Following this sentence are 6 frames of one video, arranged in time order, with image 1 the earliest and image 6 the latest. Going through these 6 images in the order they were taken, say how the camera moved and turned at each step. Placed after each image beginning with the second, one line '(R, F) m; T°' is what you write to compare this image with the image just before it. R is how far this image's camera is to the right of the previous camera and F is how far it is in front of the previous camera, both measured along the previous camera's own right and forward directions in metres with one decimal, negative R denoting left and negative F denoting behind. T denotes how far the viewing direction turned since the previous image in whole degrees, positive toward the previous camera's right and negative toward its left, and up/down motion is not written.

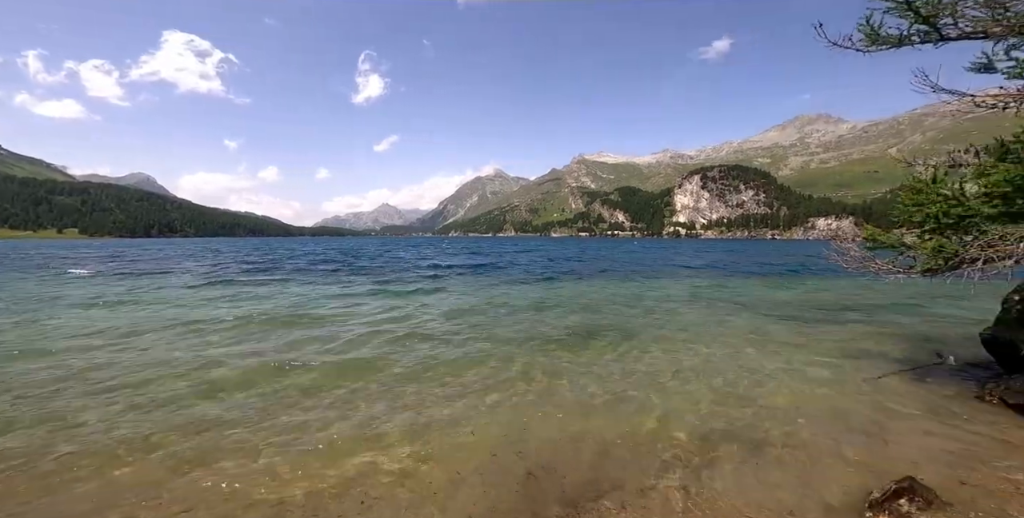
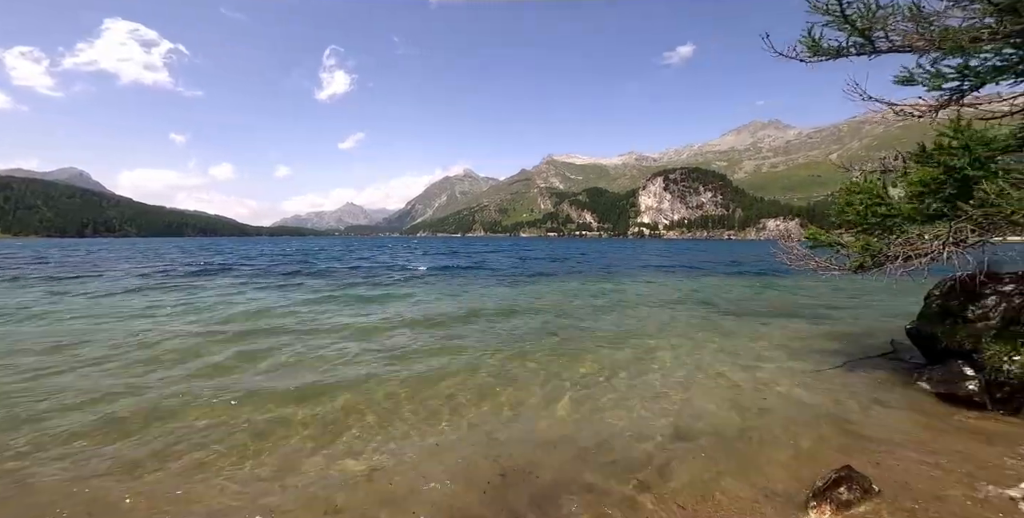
(-0.8, +0.1) m; +5°
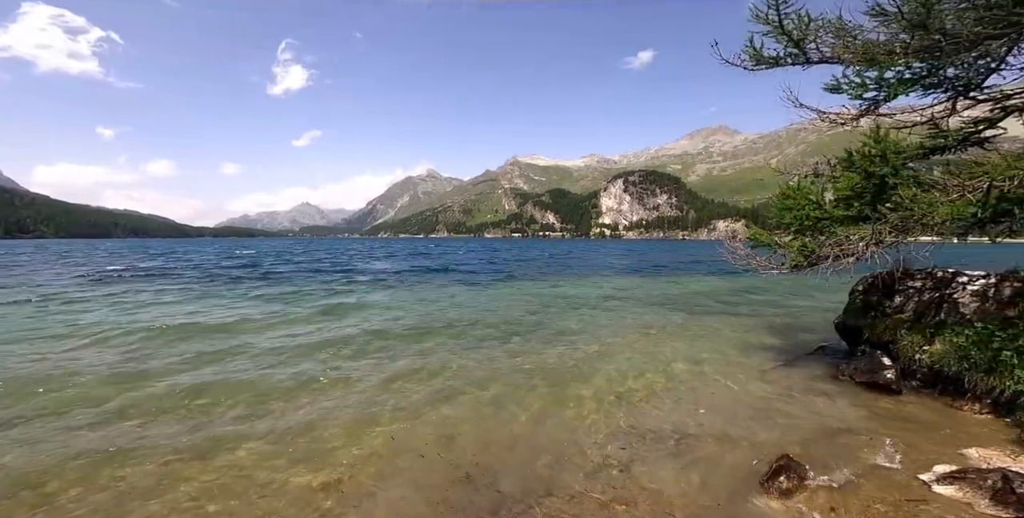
(-0.8, +0.4) m; +6°
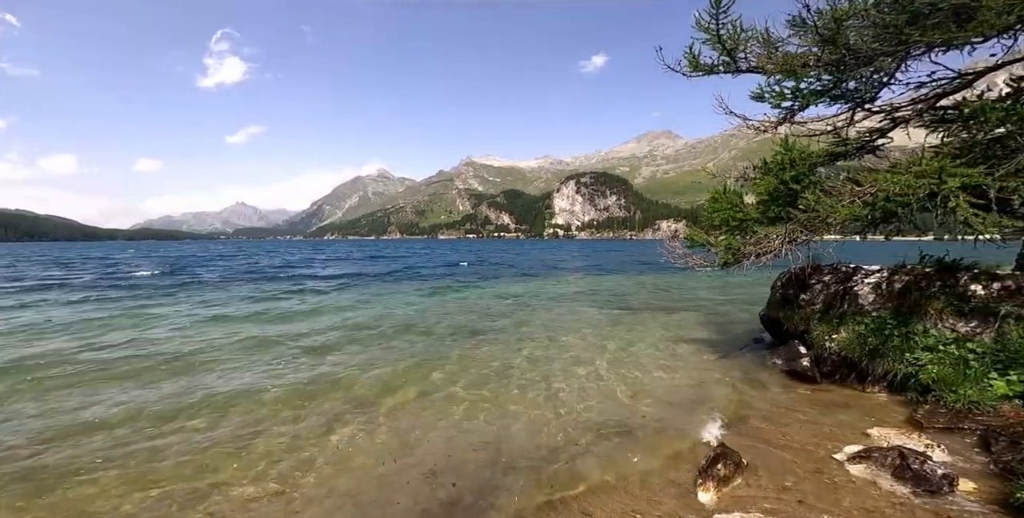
(0.0, -0.1) m; +5°
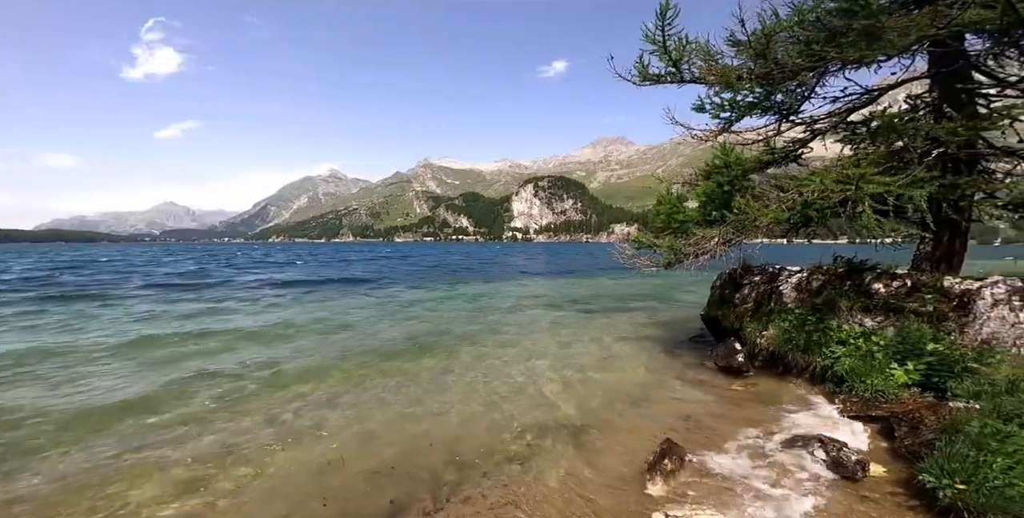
(+0.2, -0.2) m; +4°
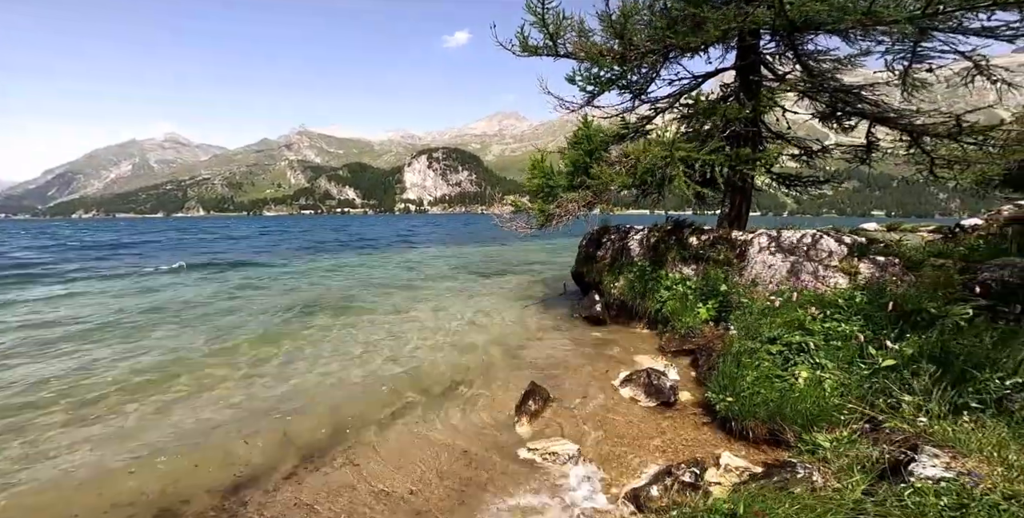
(+0.4, -0.6) m; +11°
